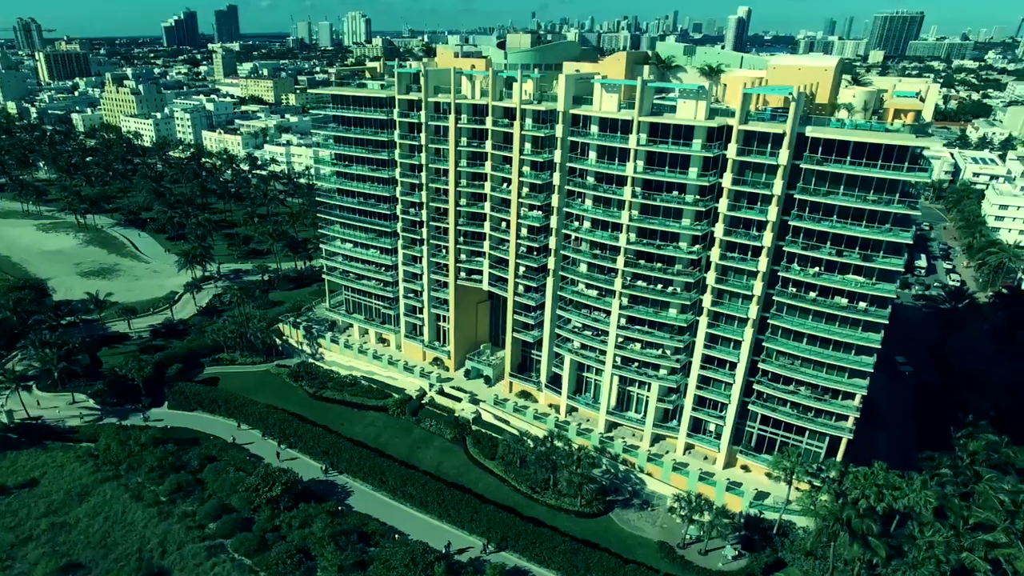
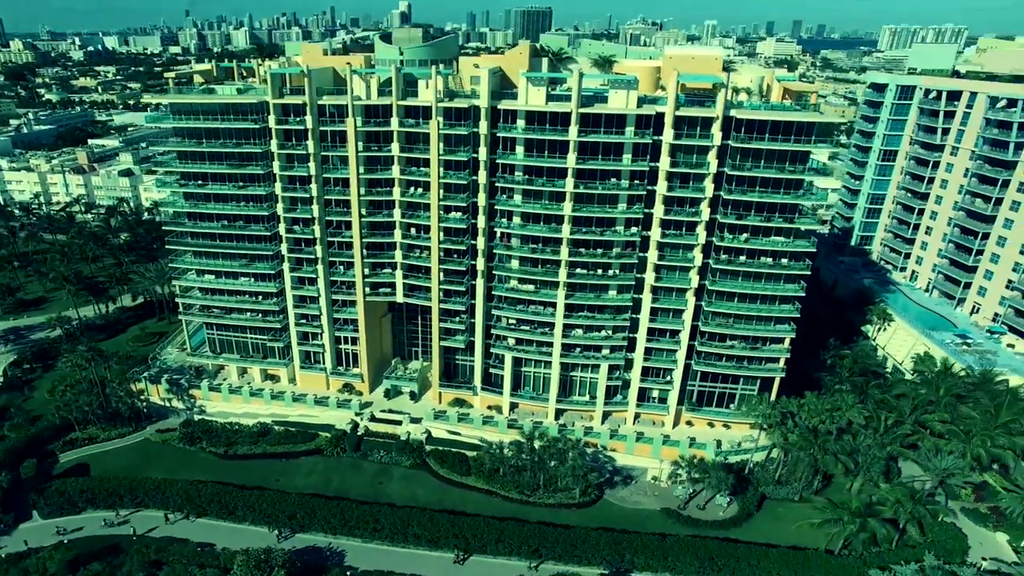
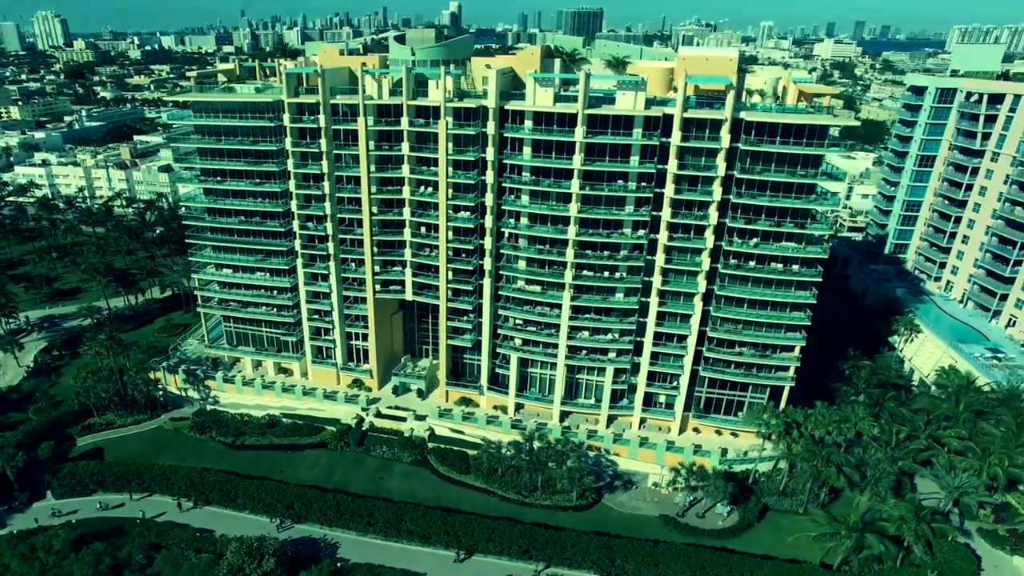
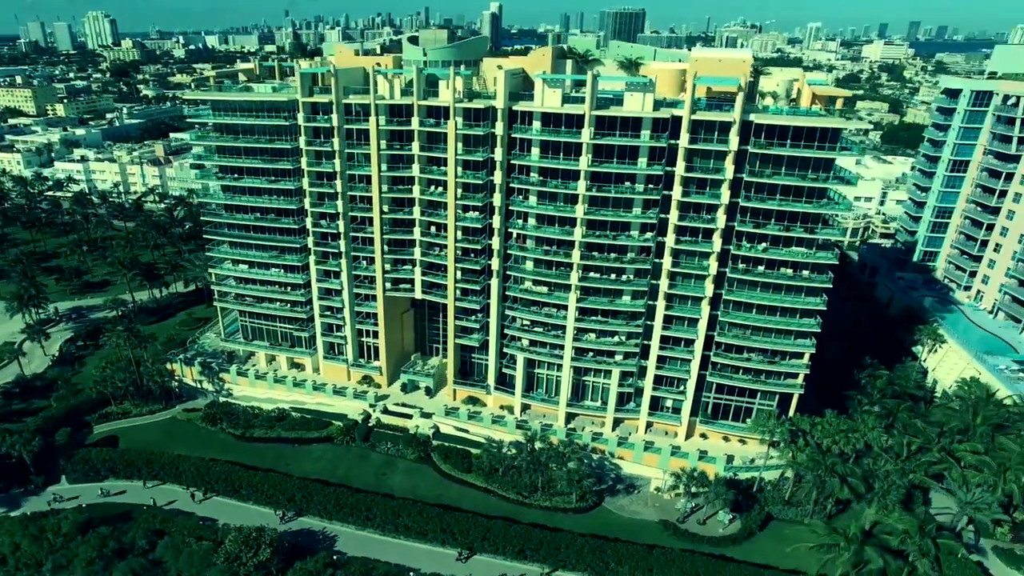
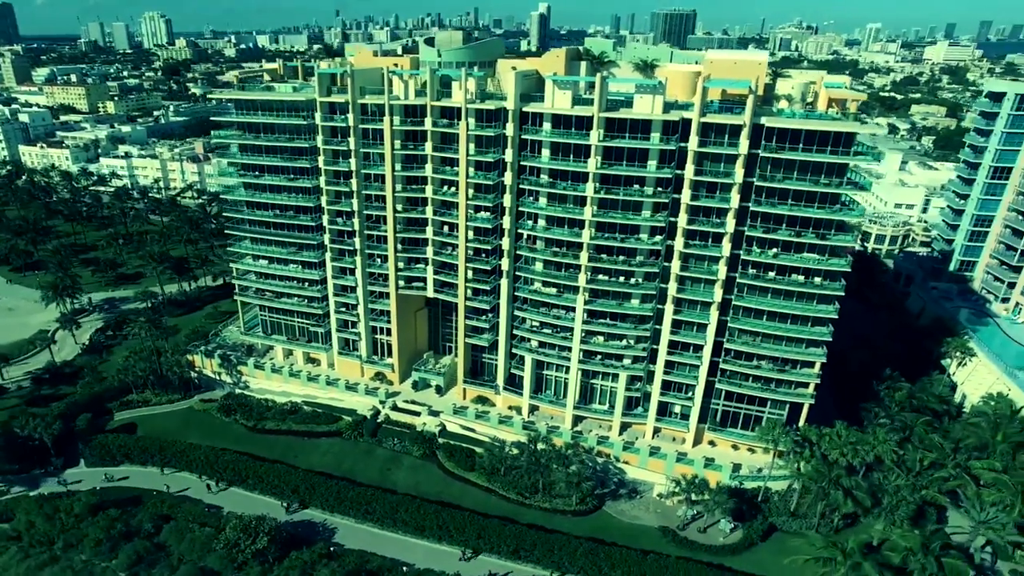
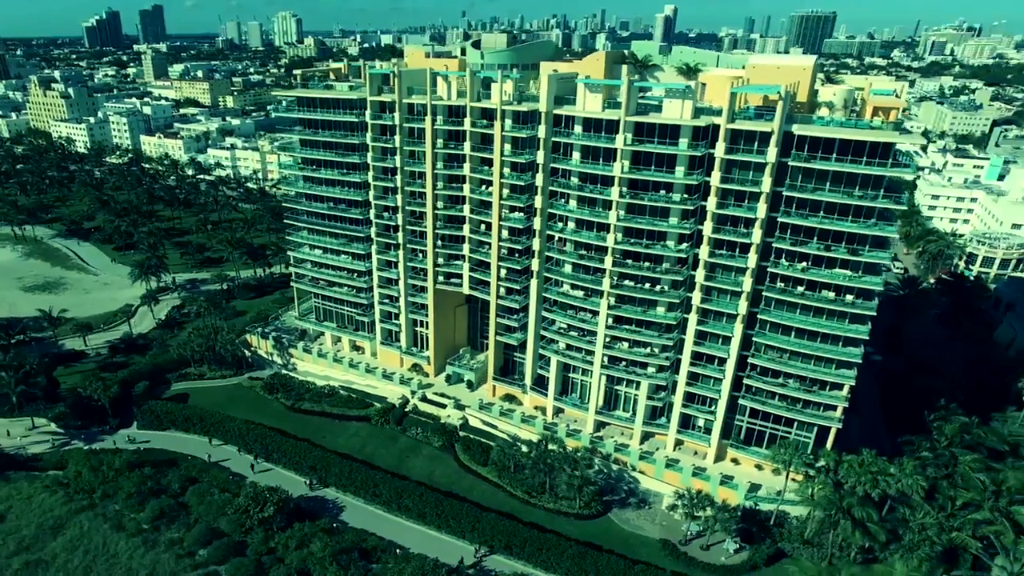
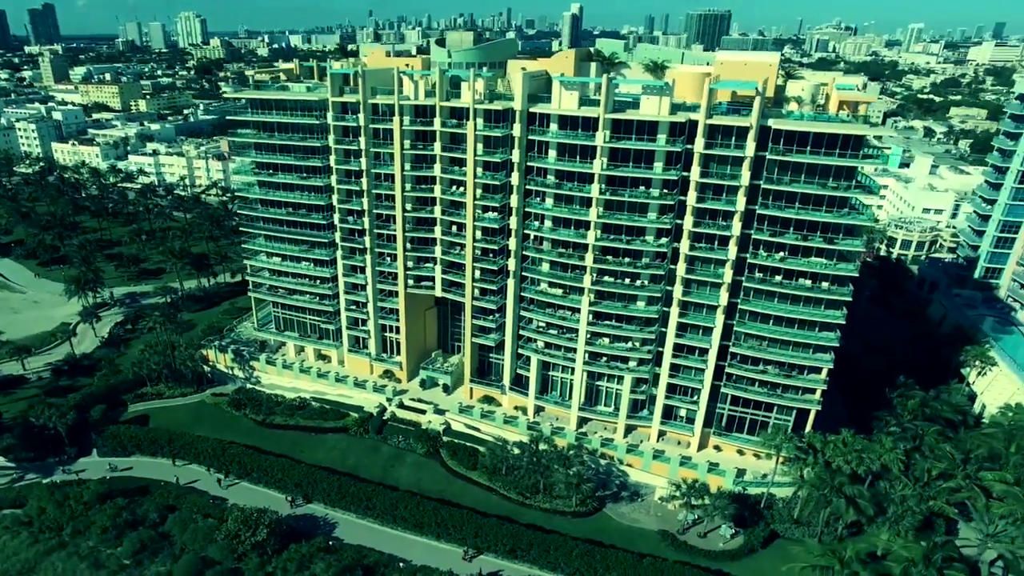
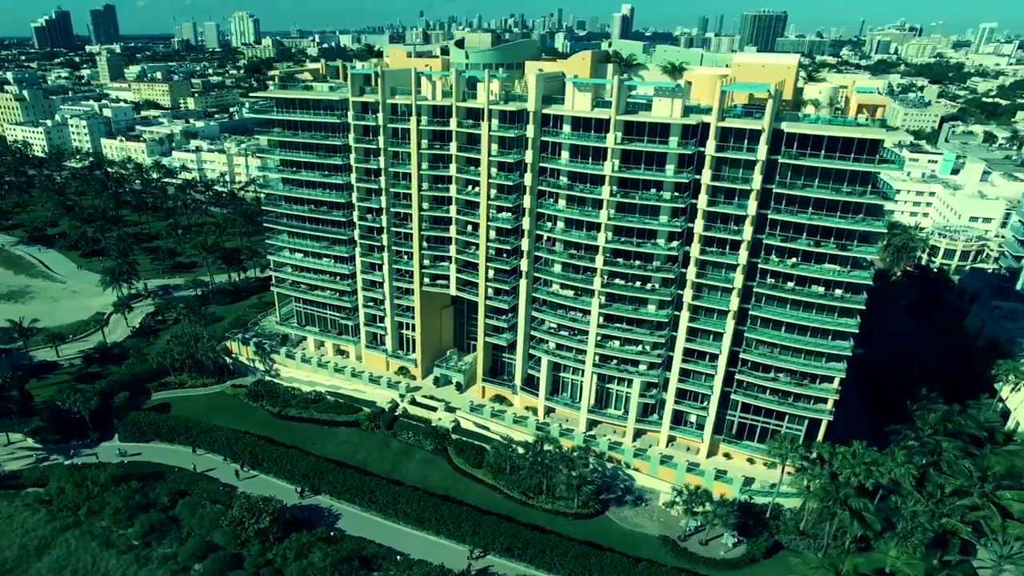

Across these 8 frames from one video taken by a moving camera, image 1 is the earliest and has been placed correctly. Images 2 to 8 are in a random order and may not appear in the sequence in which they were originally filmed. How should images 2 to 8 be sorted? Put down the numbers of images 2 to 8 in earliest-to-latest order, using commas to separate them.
6, 8, 7, 5, 4, 3, 2
